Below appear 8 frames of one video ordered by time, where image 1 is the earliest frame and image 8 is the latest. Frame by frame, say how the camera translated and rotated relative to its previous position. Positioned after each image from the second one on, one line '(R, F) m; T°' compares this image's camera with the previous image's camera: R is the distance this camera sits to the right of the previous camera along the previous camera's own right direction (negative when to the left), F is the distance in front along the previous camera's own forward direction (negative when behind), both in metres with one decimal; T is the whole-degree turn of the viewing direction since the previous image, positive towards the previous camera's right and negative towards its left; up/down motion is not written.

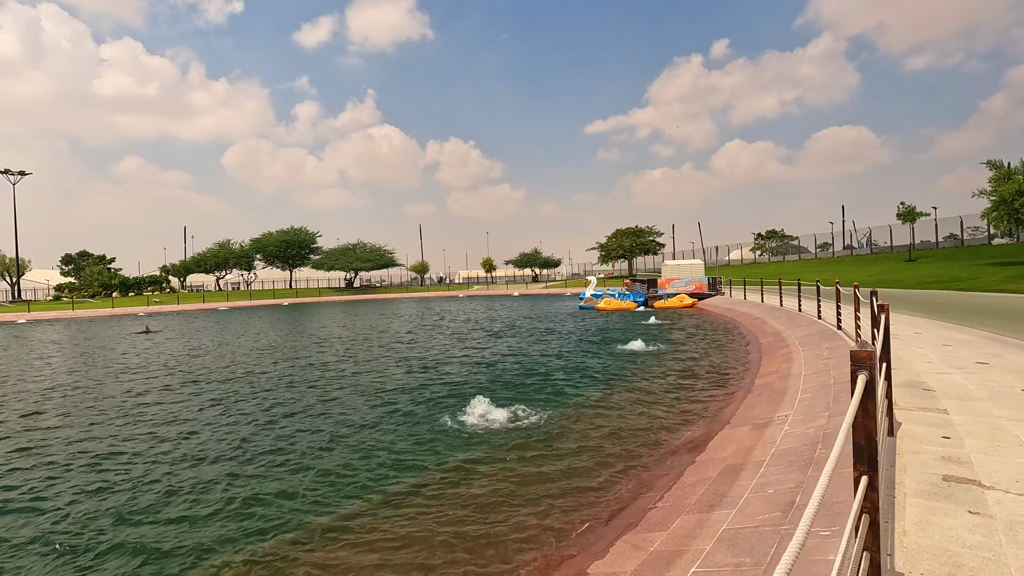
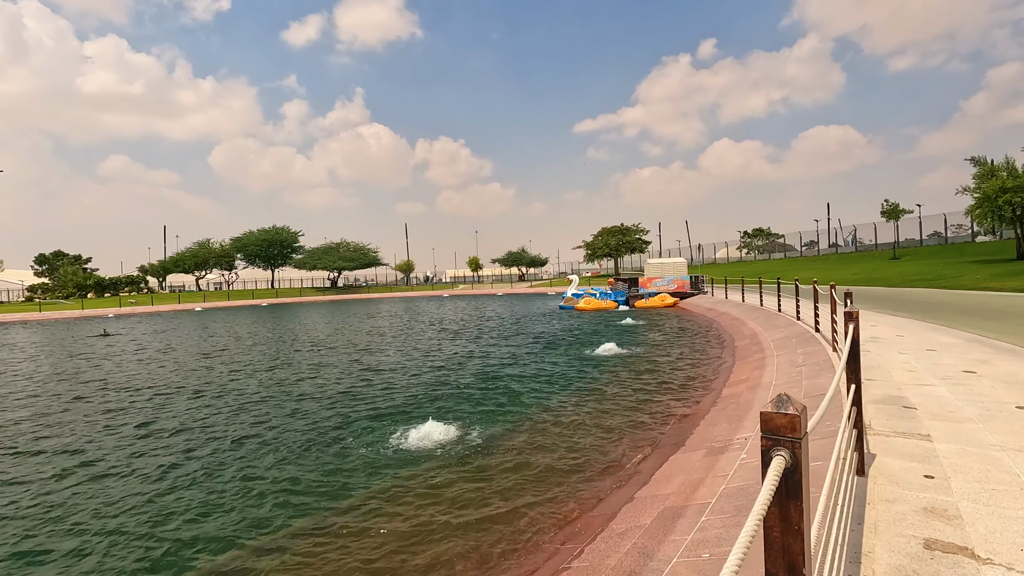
(+0.9, +1.1) m; +1°
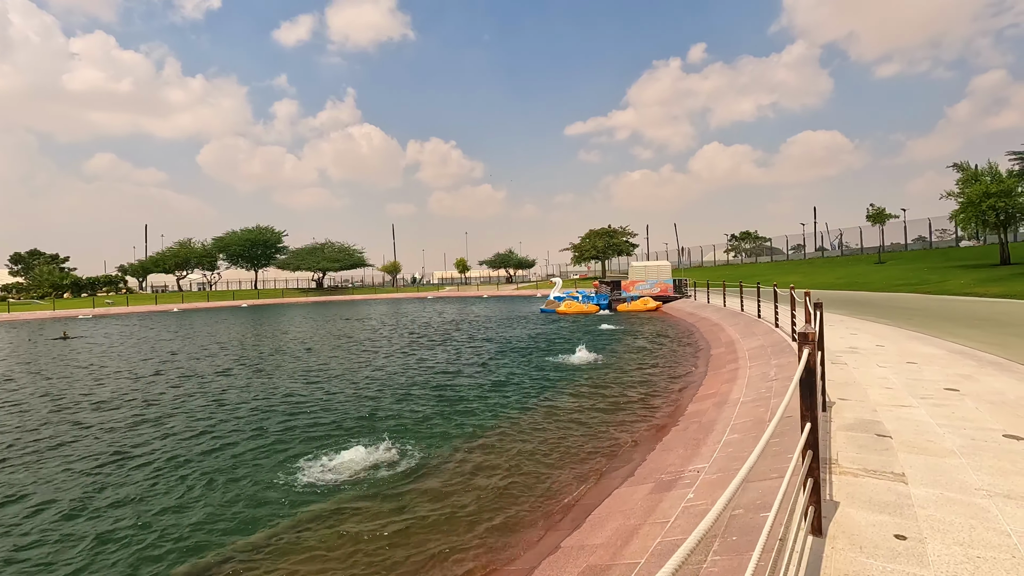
(+0.7, +0.8) m; +1°
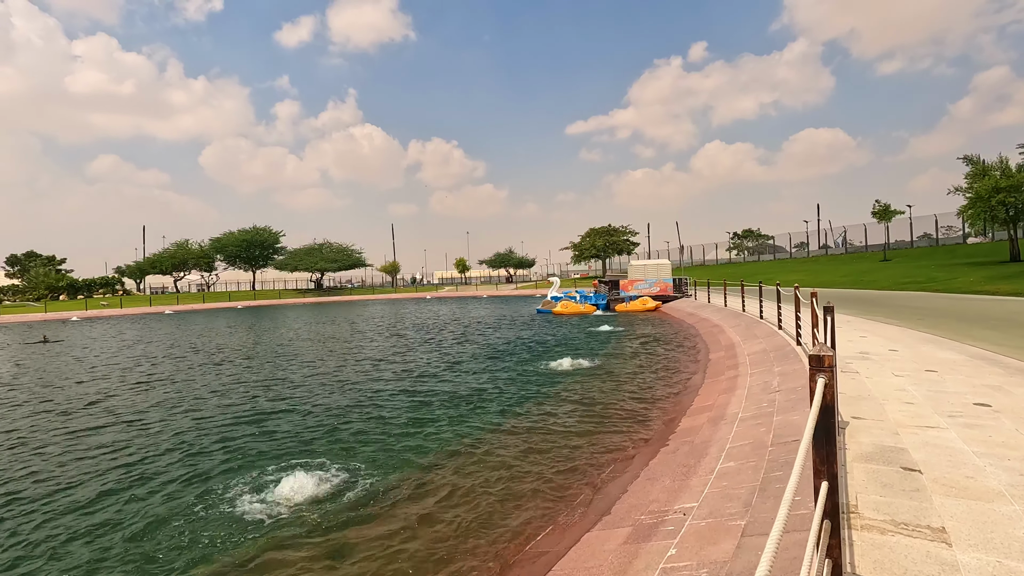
(+0.5, +1.0) m; 0°
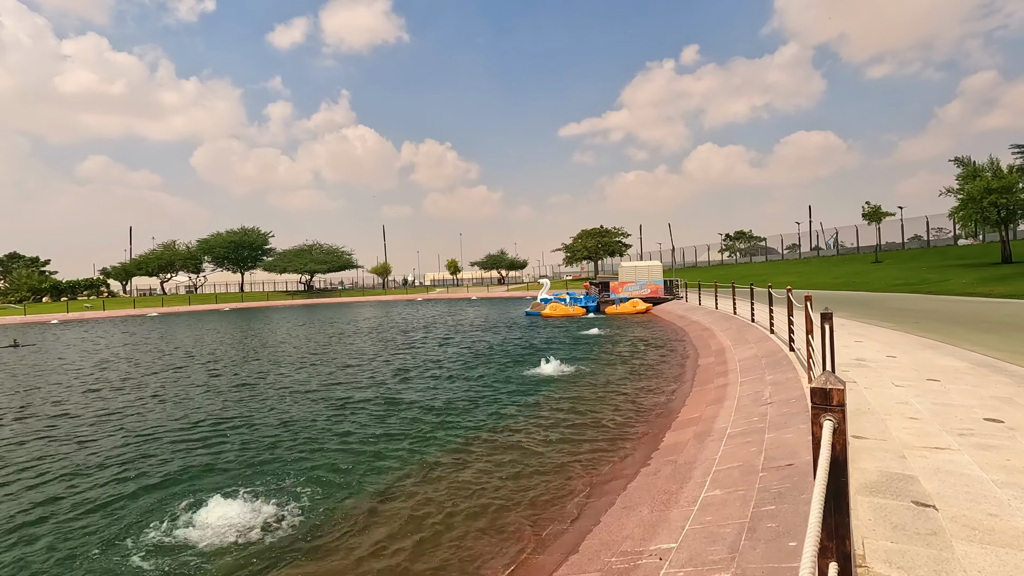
(+0.3, +0.7) m; +1°
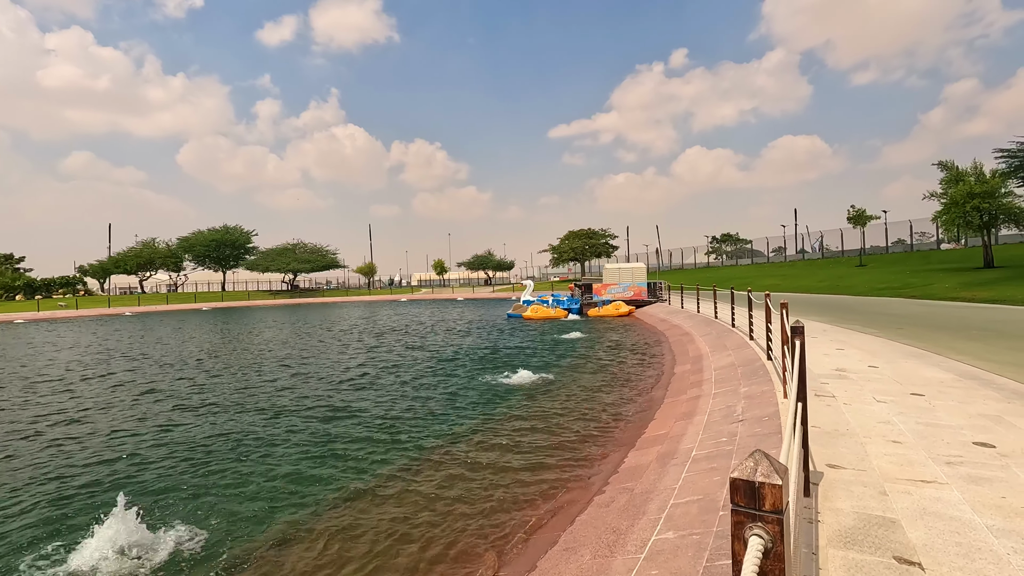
(+0.5, +0.7) m; +1°
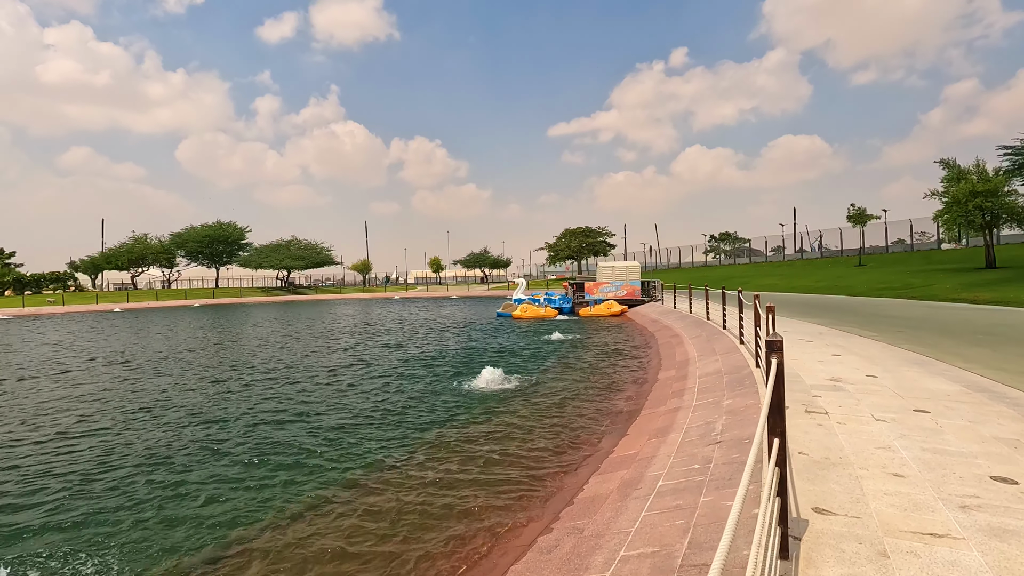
(+0.6, +0.9) m; 0°
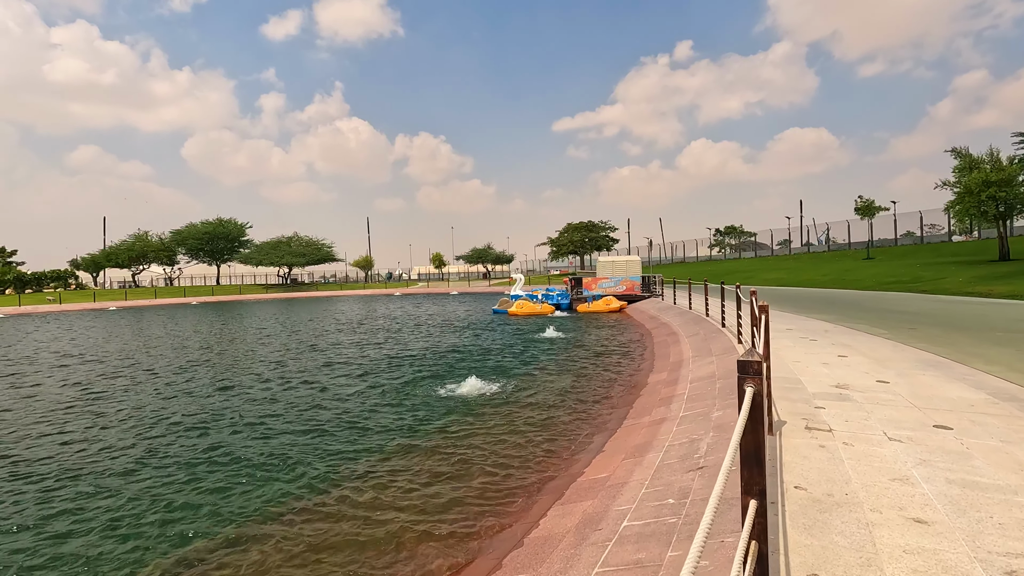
(+0.6, +1.0) m; -1°
